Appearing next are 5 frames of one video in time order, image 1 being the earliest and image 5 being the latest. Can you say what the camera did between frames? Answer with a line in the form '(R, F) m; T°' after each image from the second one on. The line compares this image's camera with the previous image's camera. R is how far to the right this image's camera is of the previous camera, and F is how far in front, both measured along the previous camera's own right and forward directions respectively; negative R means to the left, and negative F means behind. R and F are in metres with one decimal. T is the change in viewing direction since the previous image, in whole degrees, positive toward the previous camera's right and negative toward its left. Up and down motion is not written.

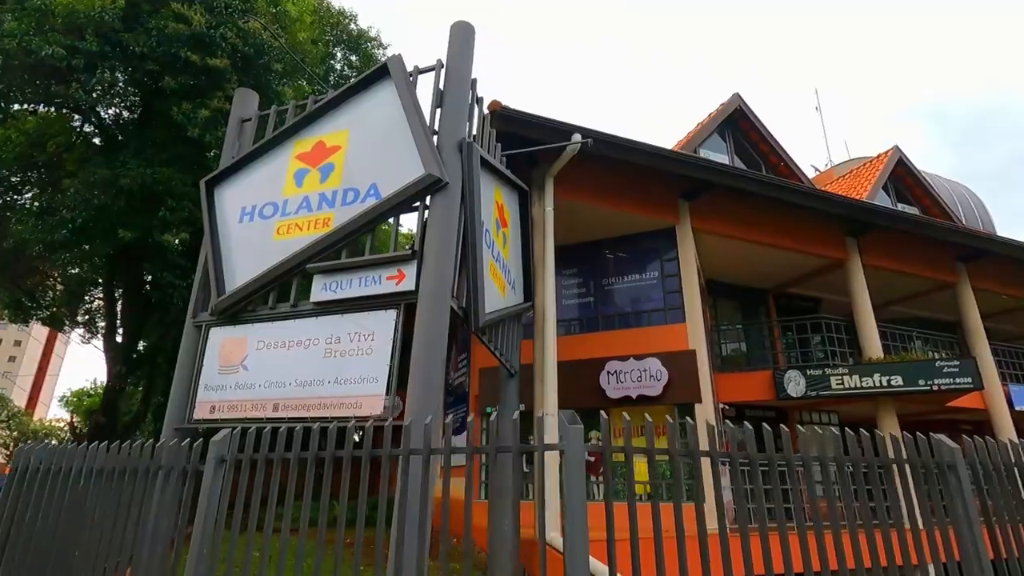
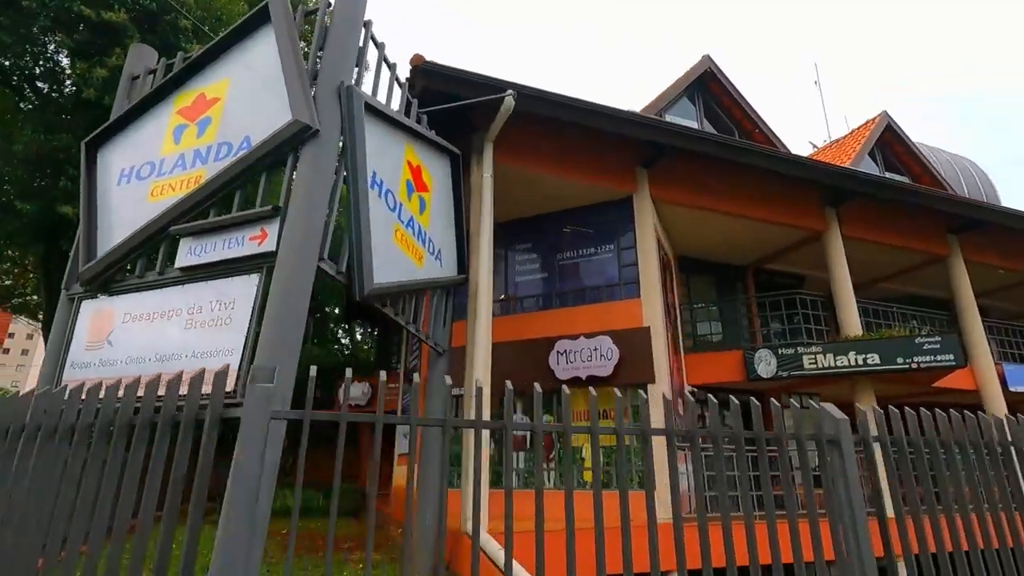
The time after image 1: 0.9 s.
(+1.1, +0.7) m; -1°
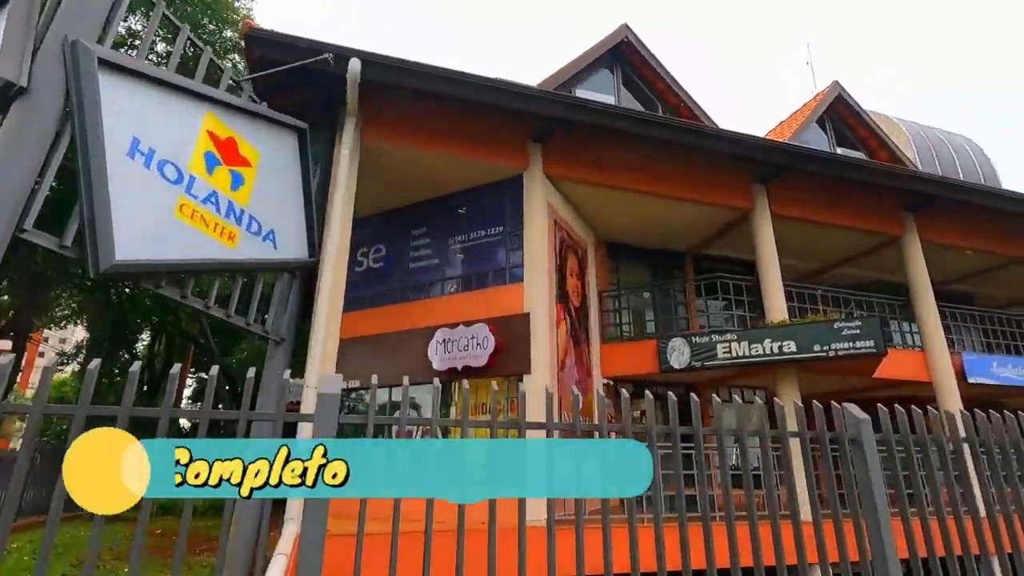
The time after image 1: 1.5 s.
(+2.3, +0.7) m; -3°
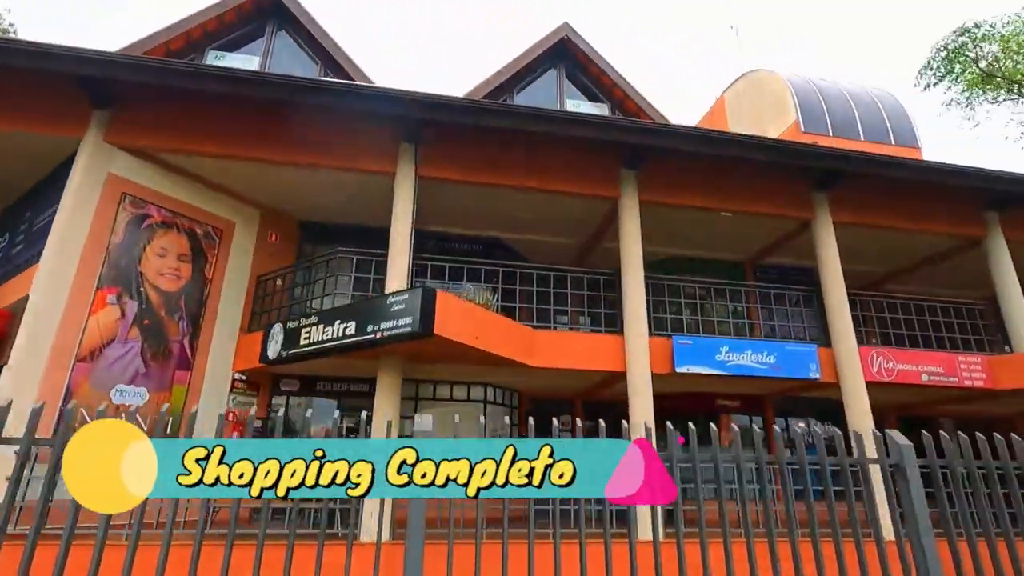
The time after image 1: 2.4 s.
(+7.1, +1.8) m; -7°
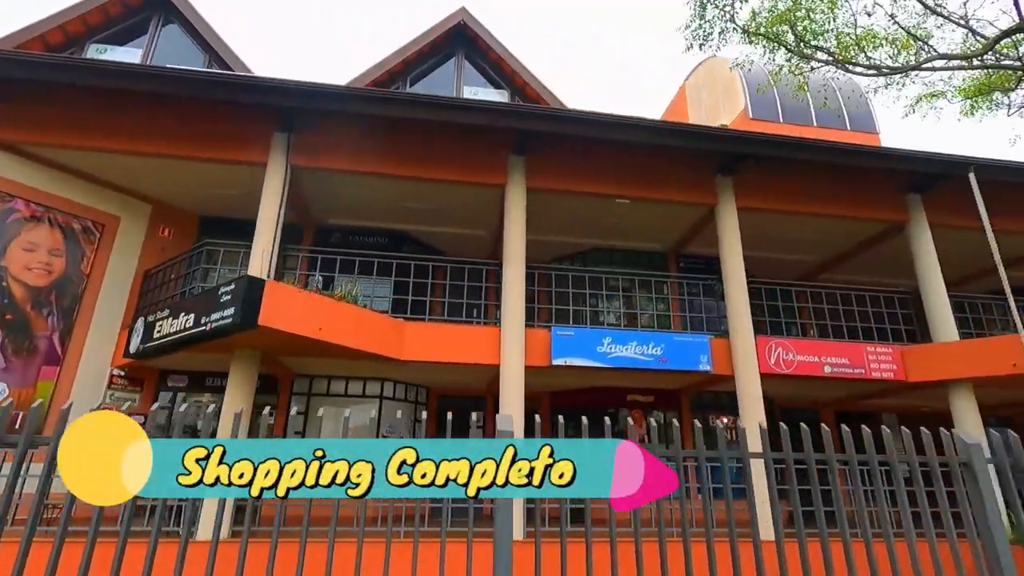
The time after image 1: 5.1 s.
(+2.1, +0.3) m; -2°
